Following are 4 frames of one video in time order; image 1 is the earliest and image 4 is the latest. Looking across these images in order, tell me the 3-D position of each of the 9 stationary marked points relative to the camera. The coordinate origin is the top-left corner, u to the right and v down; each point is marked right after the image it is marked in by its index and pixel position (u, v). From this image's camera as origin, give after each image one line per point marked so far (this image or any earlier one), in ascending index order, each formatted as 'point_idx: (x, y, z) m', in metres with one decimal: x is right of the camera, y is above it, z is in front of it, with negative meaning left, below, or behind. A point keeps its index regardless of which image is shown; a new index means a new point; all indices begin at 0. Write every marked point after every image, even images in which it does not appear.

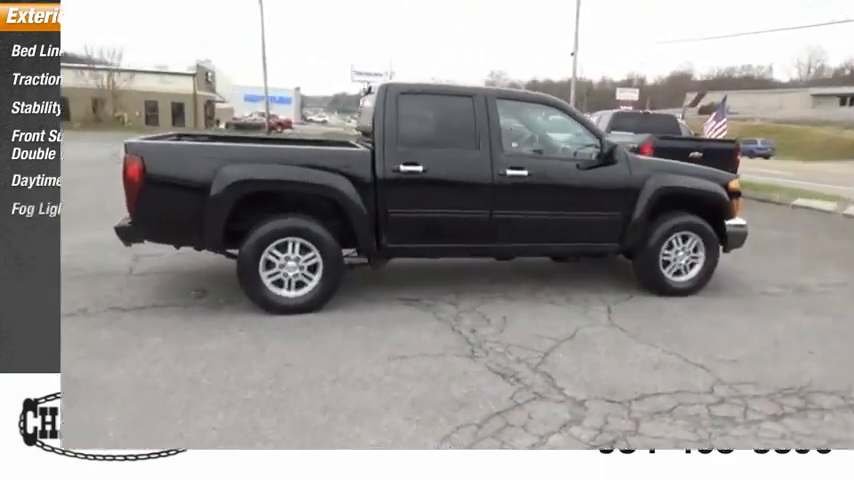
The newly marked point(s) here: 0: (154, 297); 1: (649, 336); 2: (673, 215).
0: (-2.3, -0.5, +5.4) m
1: (+1.7, -0.7, +4.8) m
2: (+2.3, +0.2, +5.8) m
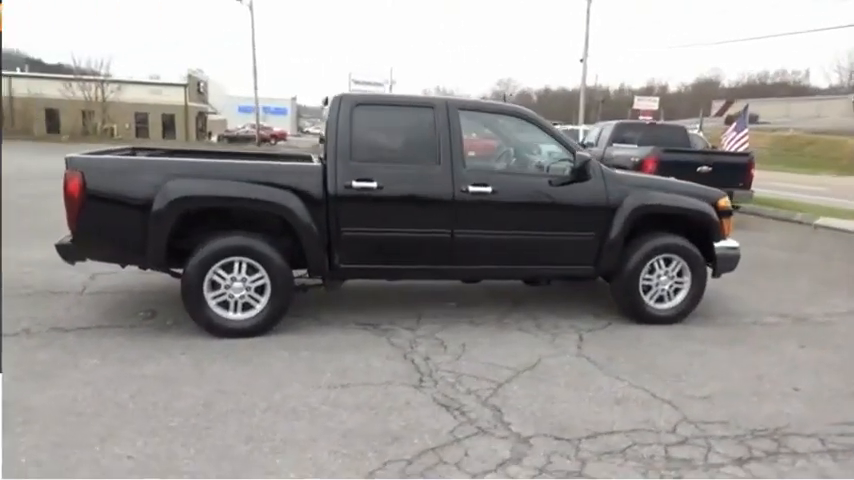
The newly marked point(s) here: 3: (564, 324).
0: (-2.6, -0.6, +5.1) m
1: (+1.3, -0.9, +4.5) m
2: (+2.0, 0.0, +5.5) m
3: (+1.2, -0.7, +5.4) m
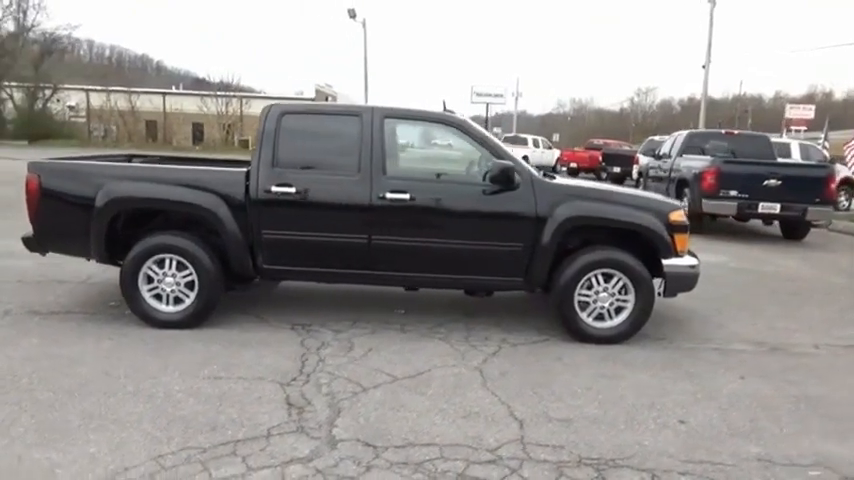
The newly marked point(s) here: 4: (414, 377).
0: (-3.2, -0.6, +5.8) m
1: (+0.5, -1.0, +4.3) m
2: (+1.4, -0.1, +5.2) m
3: (+0.6, -0.8, +5.3) m
4: (-0.1, -0.9, +4.4) m
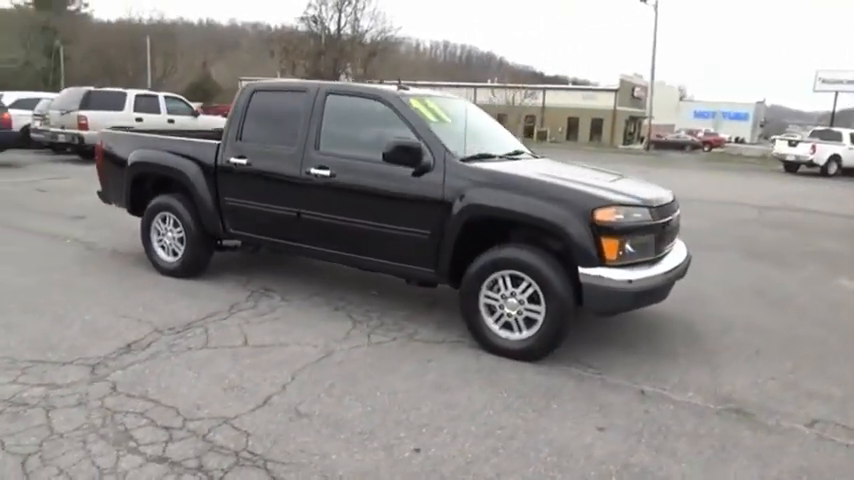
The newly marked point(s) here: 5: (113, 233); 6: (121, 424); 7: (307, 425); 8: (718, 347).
0: (-3.1, -0.1, +7.2) m
1: (-0.7, -0.8, +4.1) m
2: (+0.6, 0.0, +4.4) m
3: (-0.1, -0.7, +4.9) m
4: (-1.2, -0.7, +4.4) m
5: (-3.9, +0.1, +8.0) m
6: (-1.6, -1.0, +3.3) m
7: (-0.6, -1.0, +3.4) m
8: (+2.2, -0.8, +4.9) m
